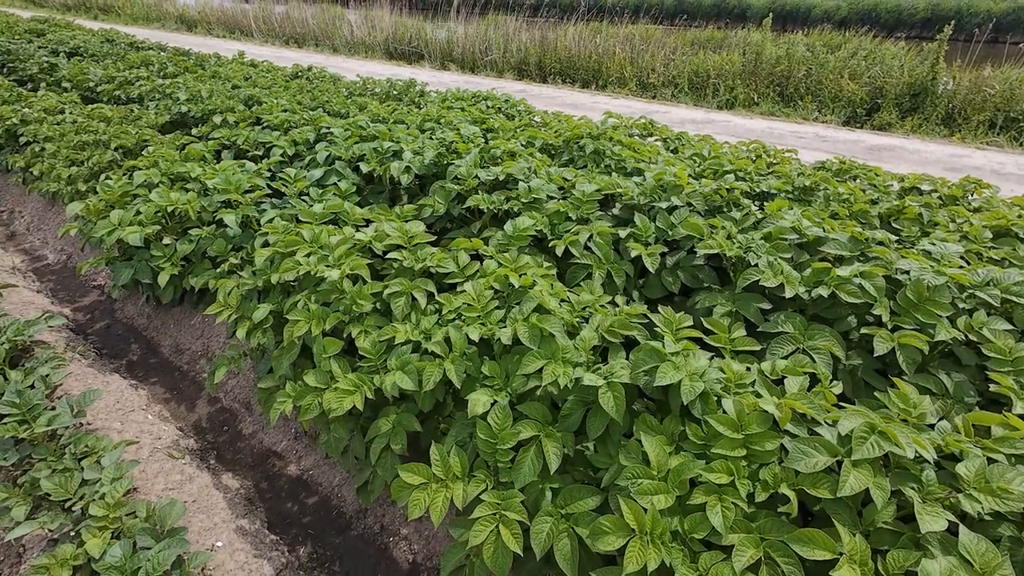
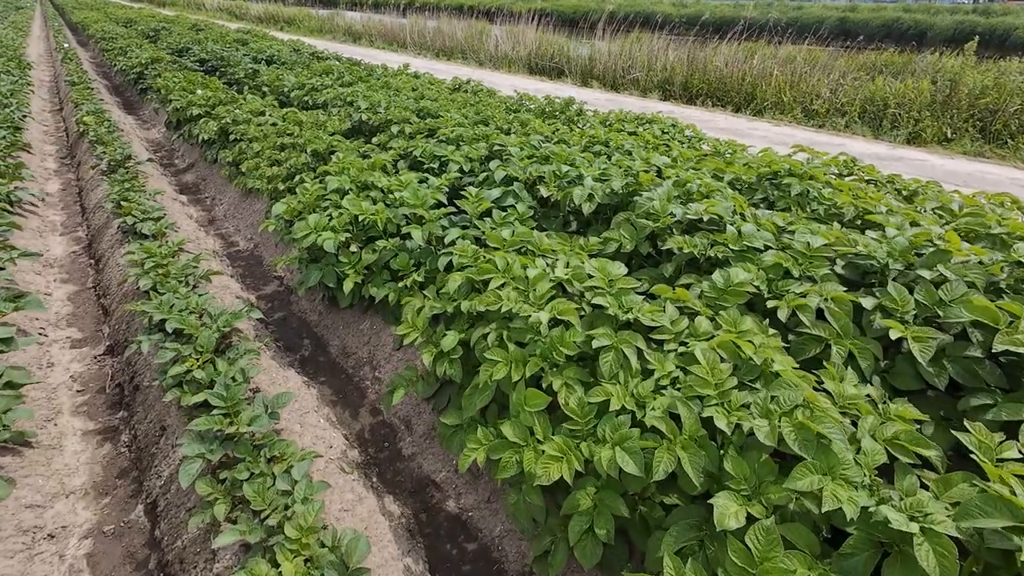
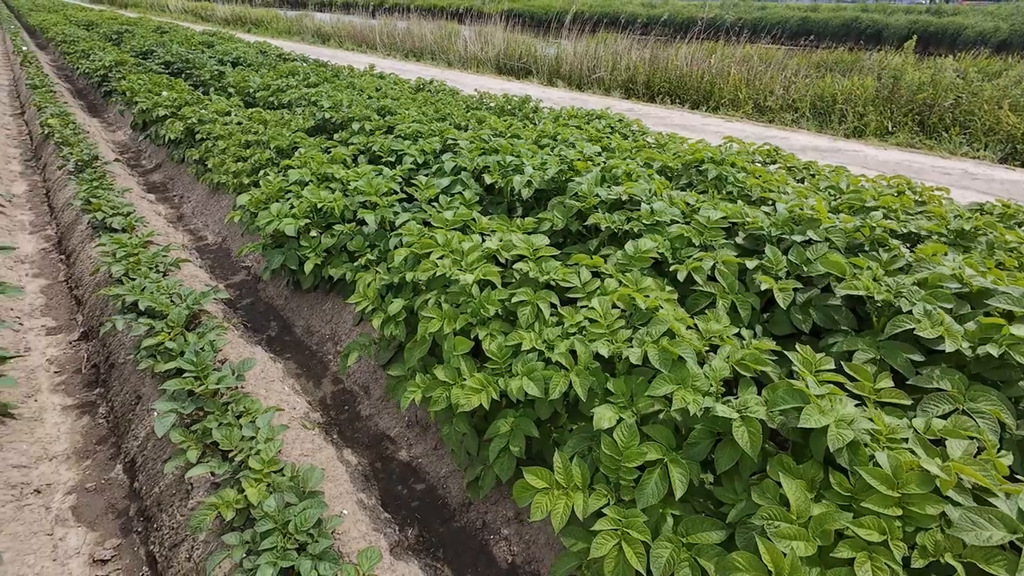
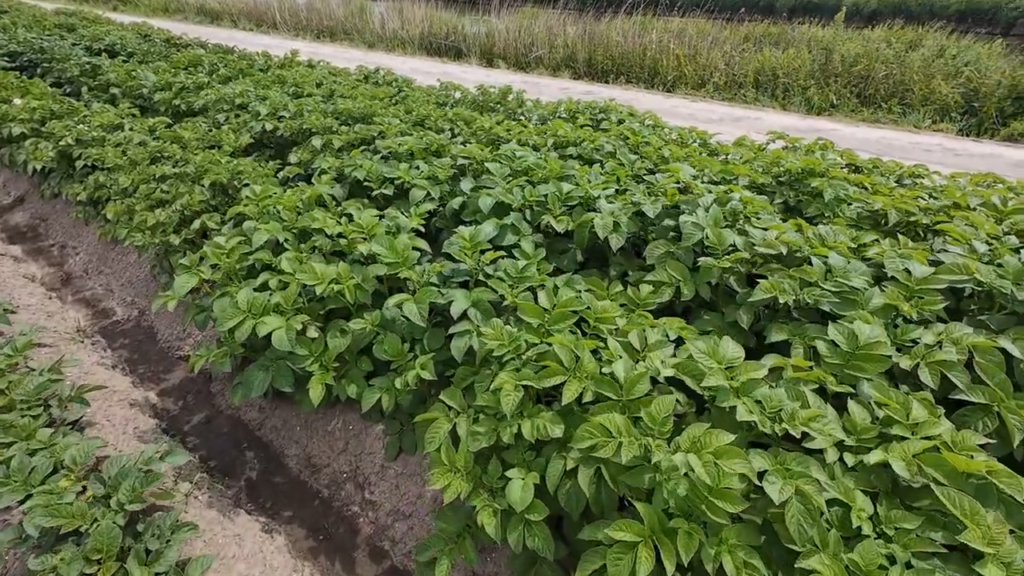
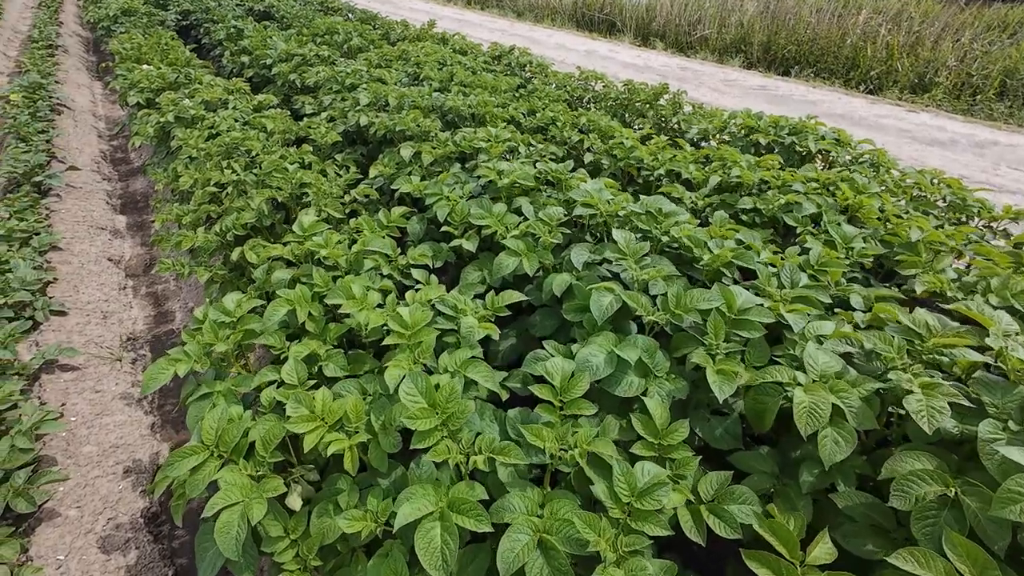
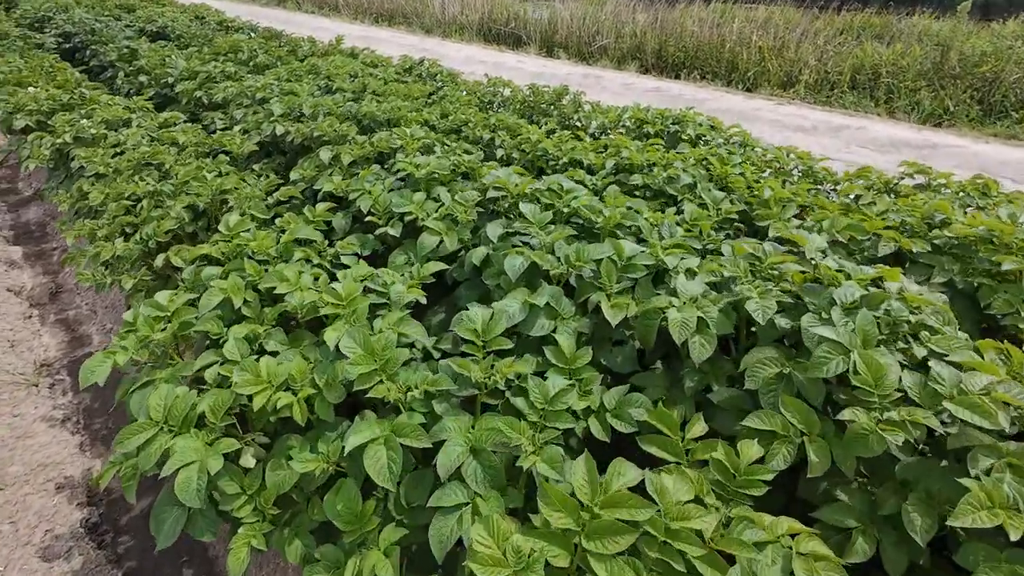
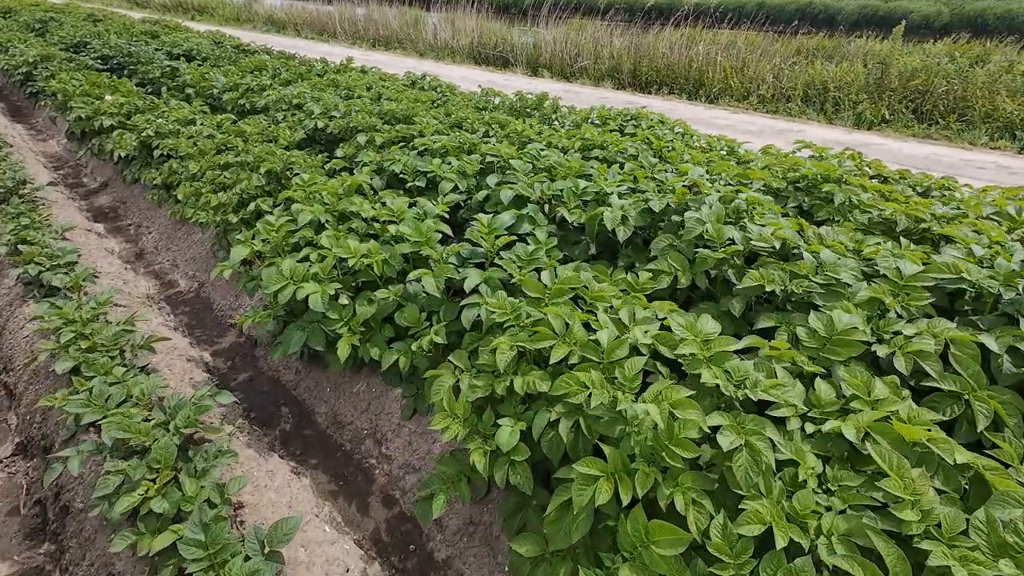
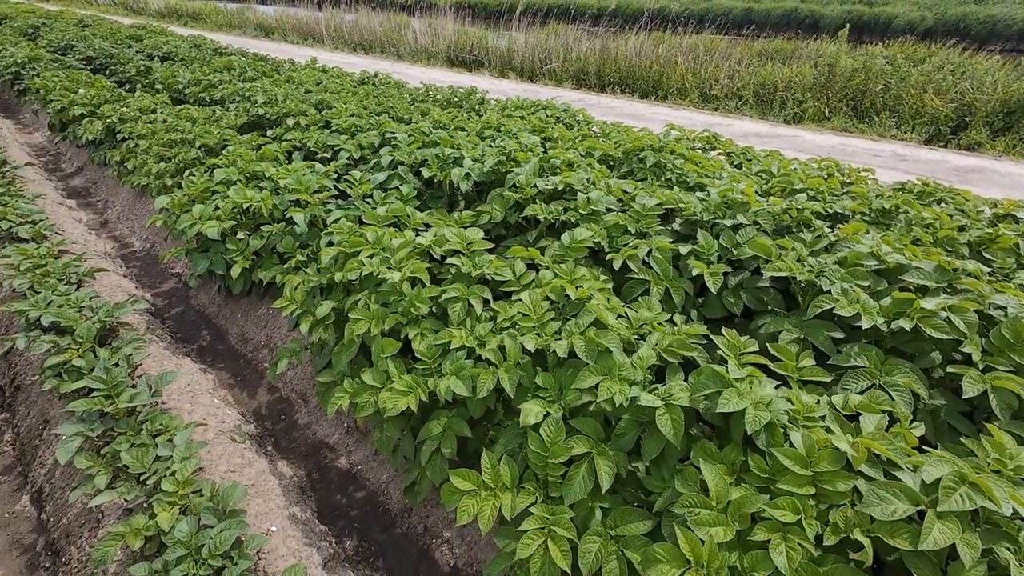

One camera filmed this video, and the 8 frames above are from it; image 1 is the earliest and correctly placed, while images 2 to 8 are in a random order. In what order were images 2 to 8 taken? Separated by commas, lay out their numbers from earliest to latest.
8, 3, 2, 7, 4, 6, 5
